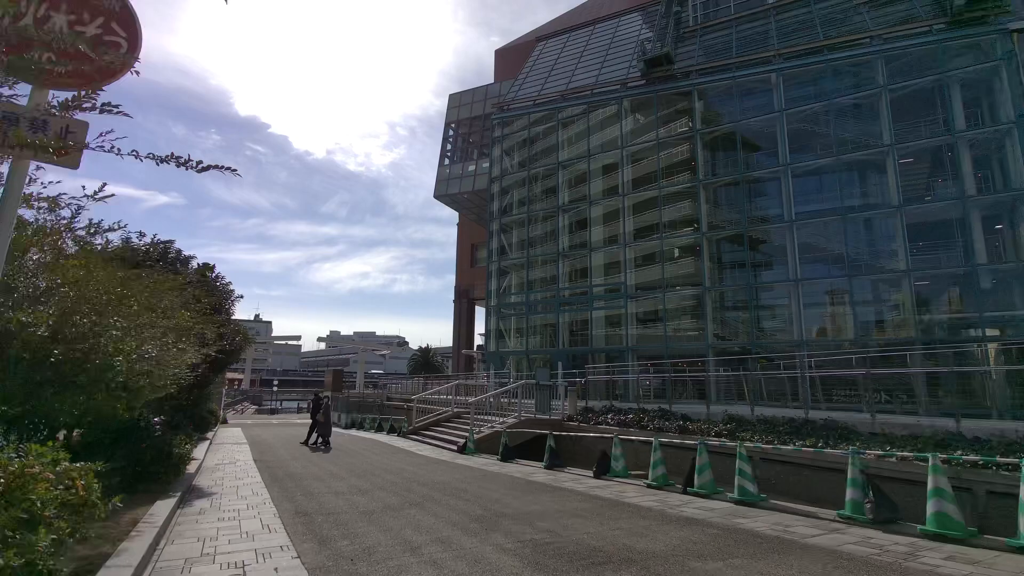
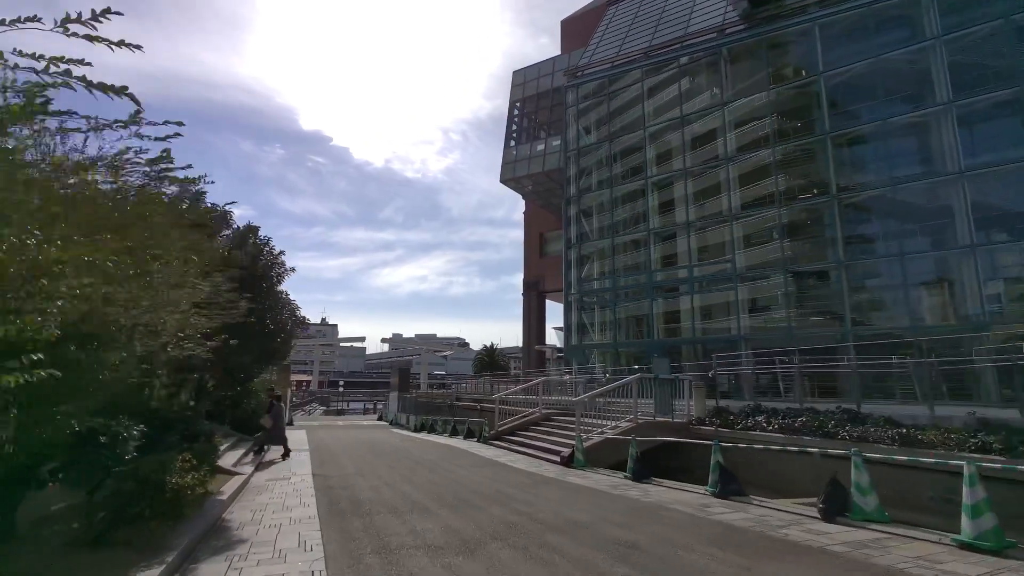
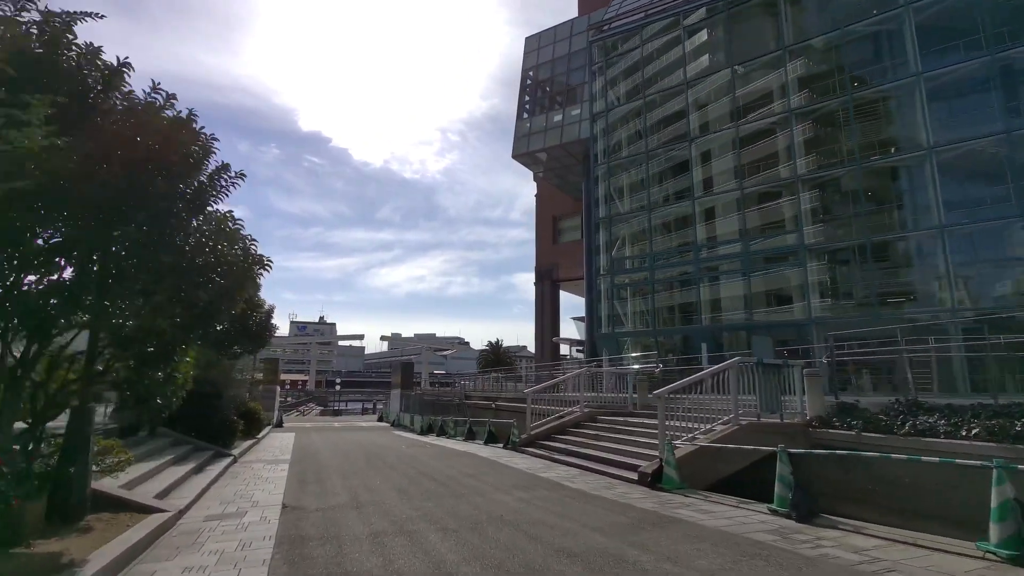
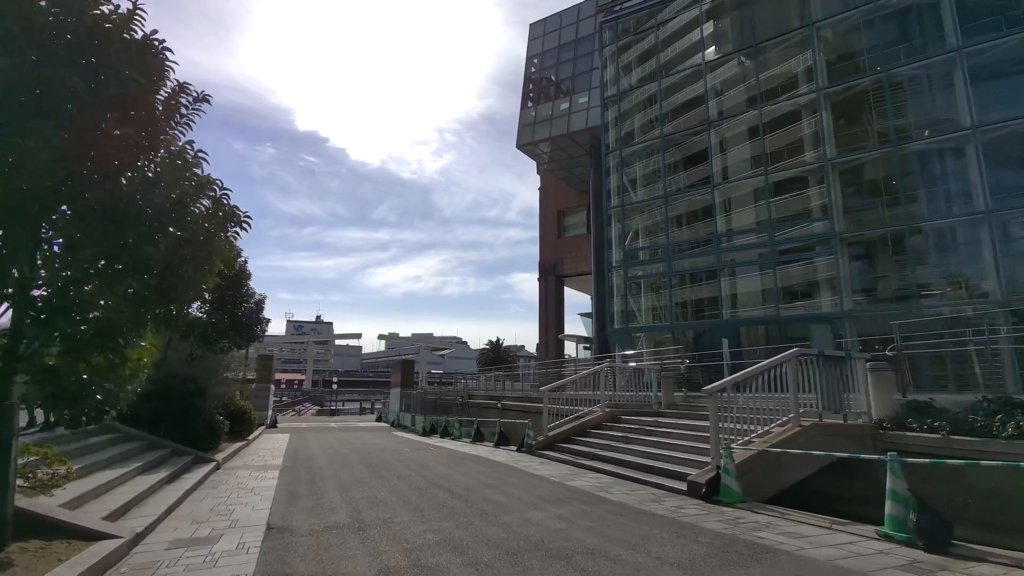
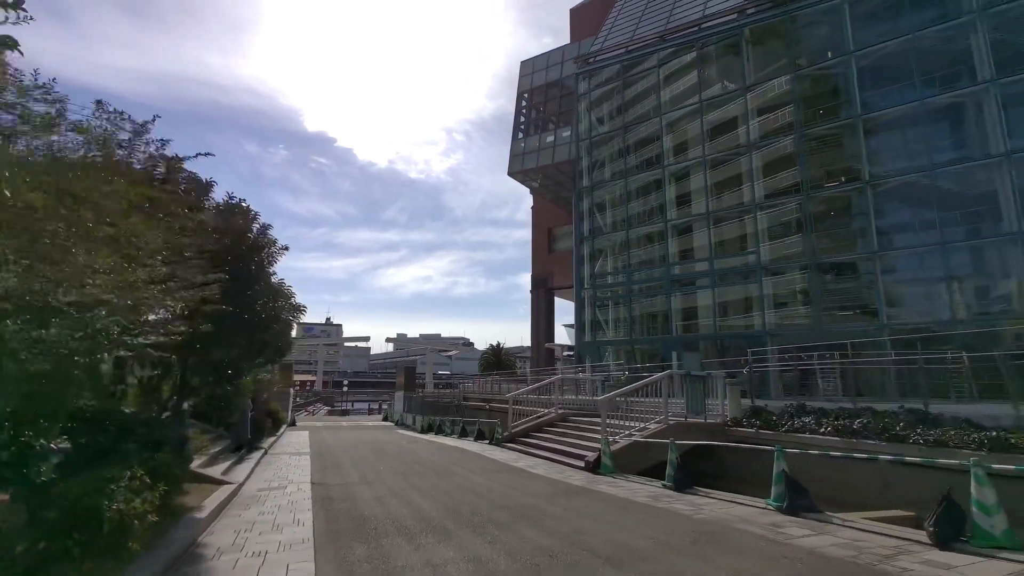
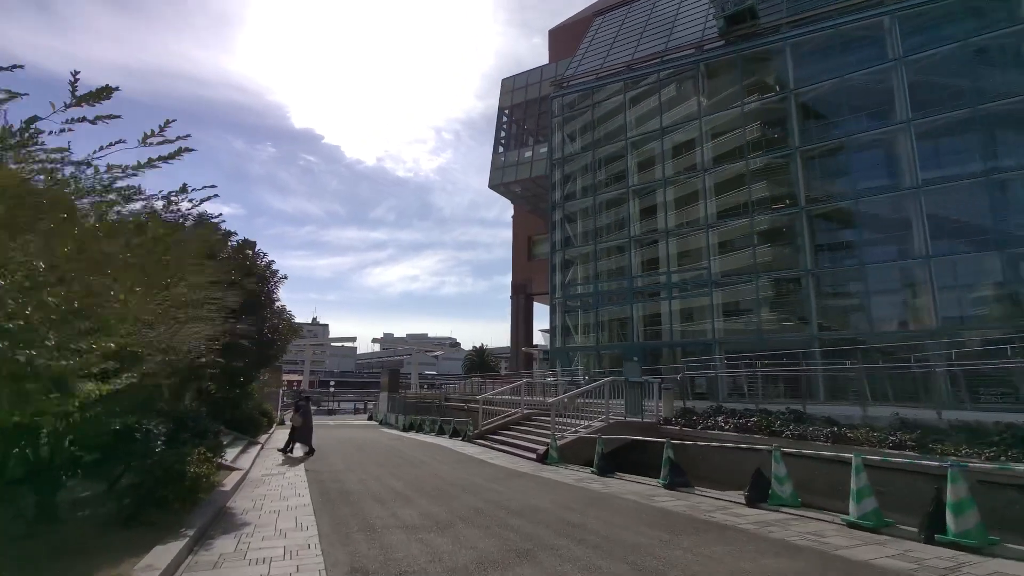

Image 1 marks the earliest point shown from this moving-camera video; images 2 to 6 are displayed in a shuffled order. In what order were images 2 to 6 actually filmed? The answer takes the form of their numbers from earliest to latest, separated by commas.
6, 2, 5, 3, 4
